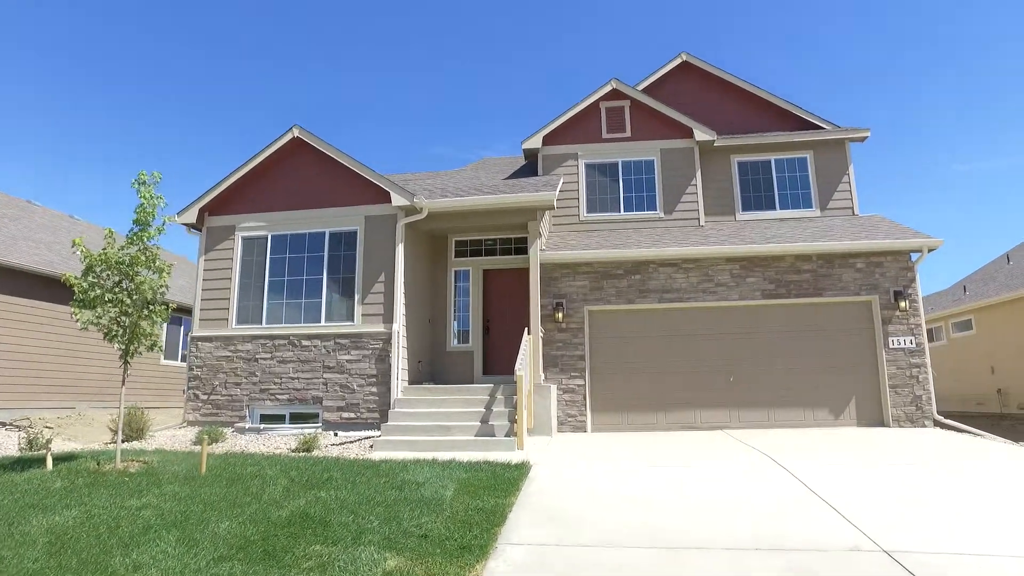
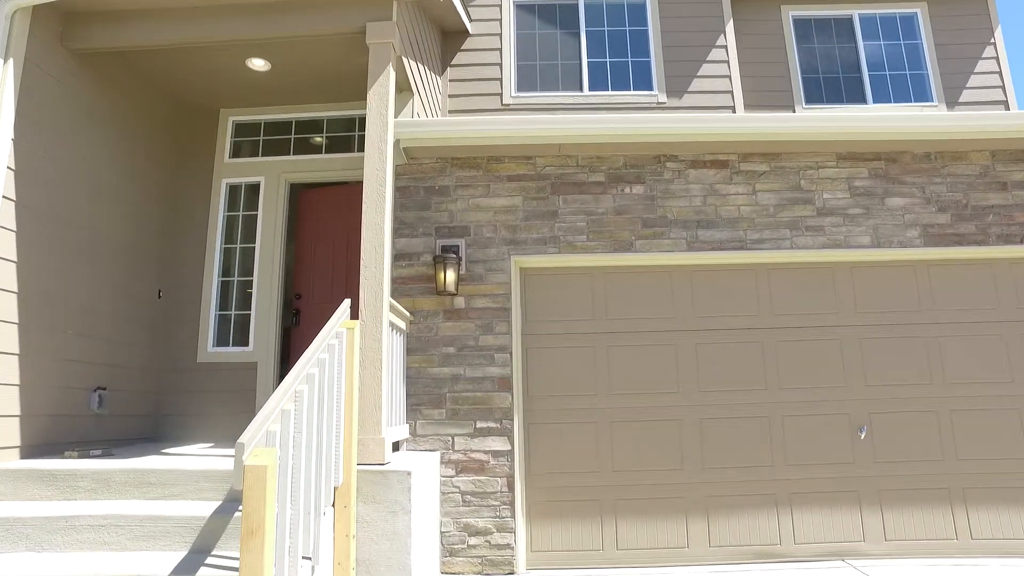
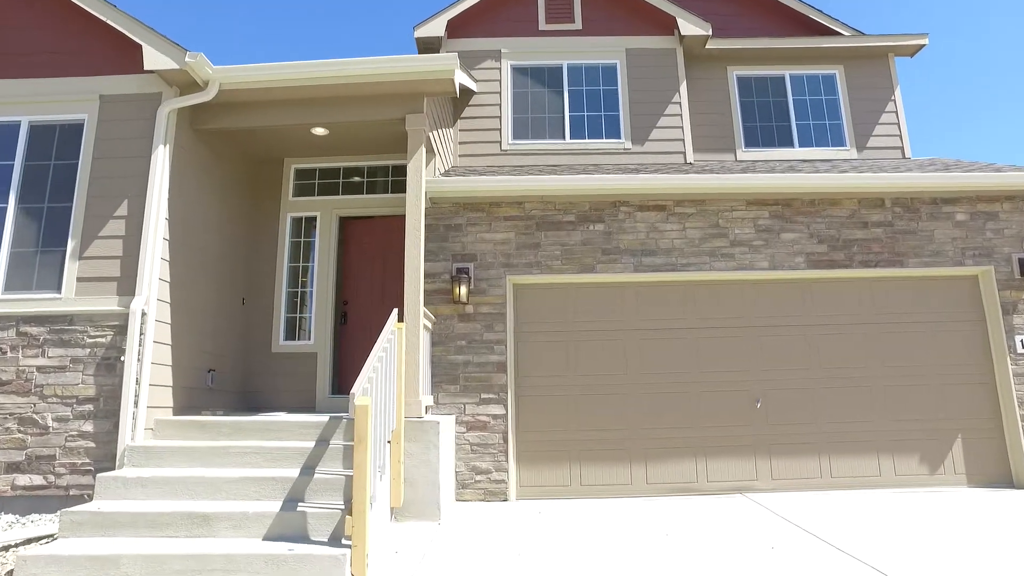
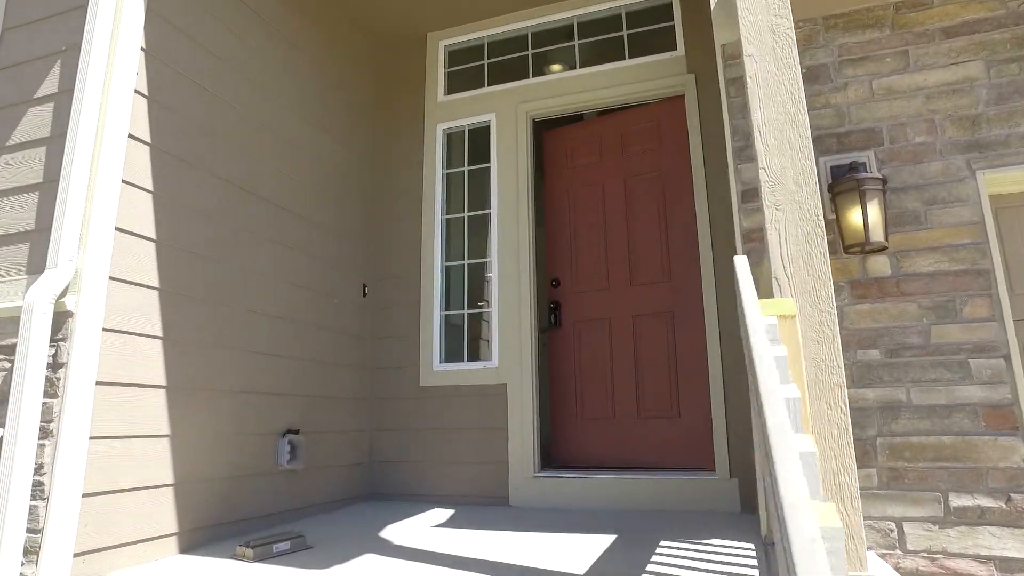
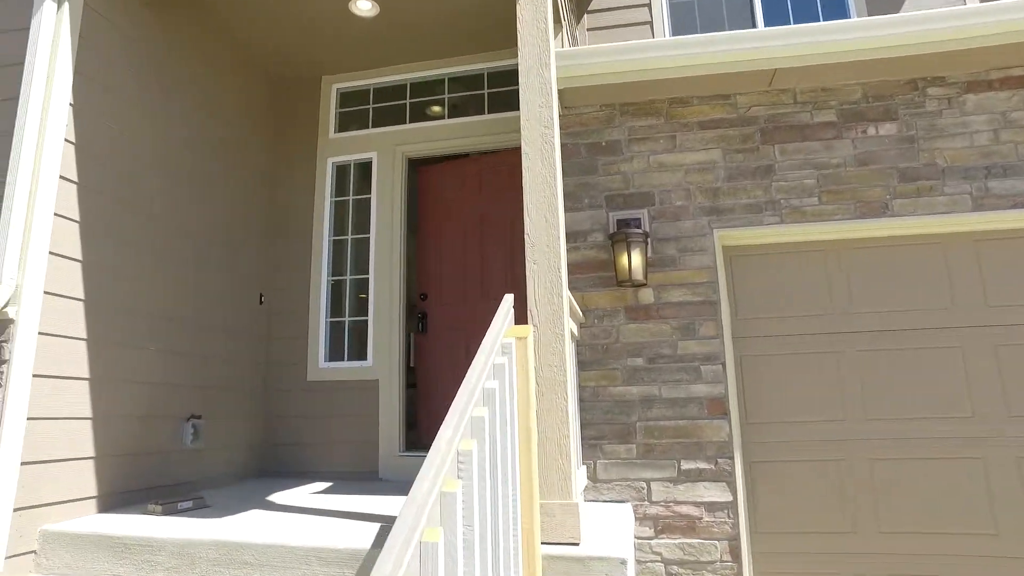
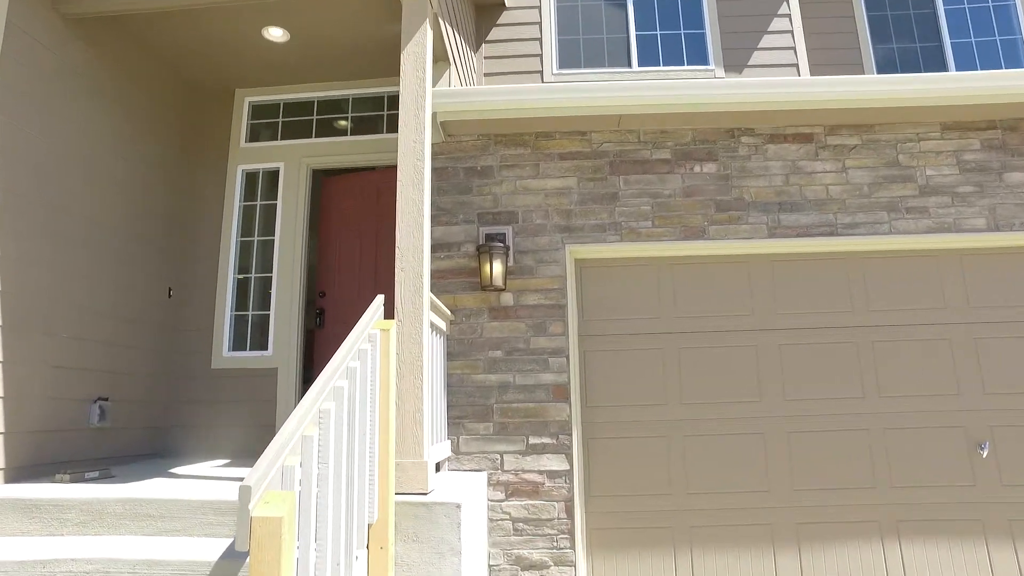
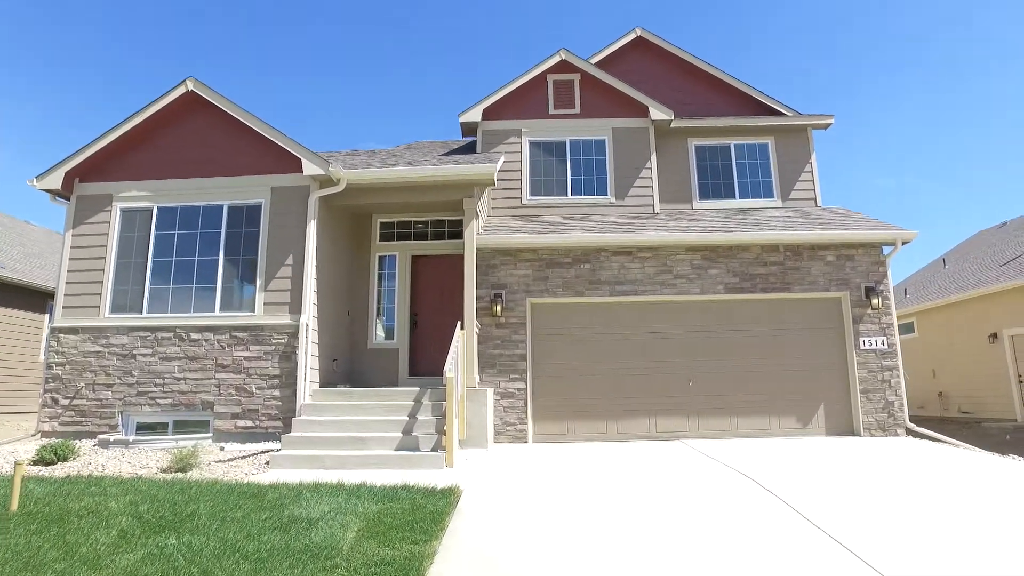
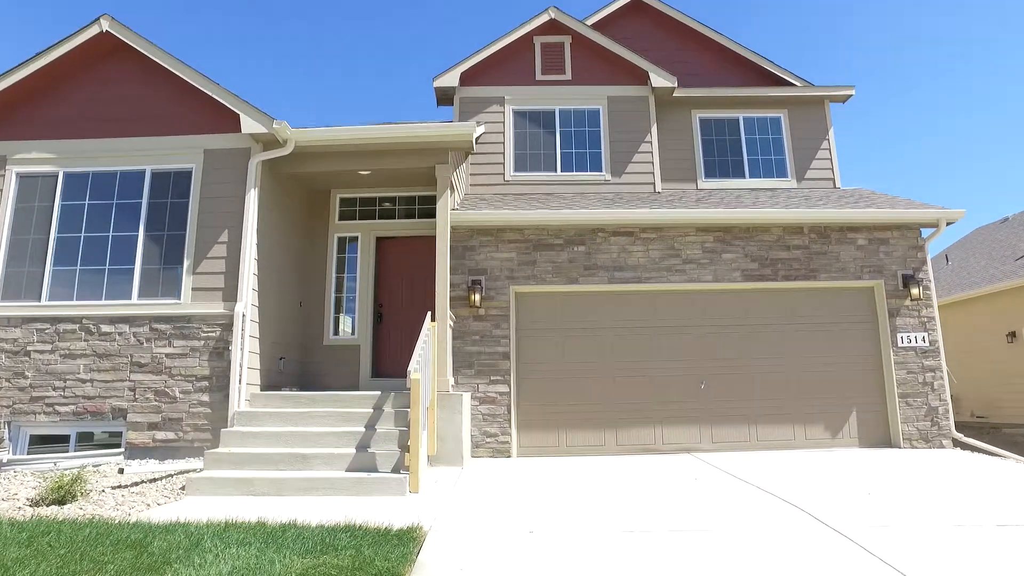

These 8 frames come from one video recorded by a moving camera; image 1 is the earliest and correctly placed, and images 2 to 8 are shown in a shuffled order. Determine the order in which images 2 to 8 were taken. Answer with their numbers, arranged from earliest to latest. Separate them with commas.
7, 8, 3, 2, 6, 5, 4
